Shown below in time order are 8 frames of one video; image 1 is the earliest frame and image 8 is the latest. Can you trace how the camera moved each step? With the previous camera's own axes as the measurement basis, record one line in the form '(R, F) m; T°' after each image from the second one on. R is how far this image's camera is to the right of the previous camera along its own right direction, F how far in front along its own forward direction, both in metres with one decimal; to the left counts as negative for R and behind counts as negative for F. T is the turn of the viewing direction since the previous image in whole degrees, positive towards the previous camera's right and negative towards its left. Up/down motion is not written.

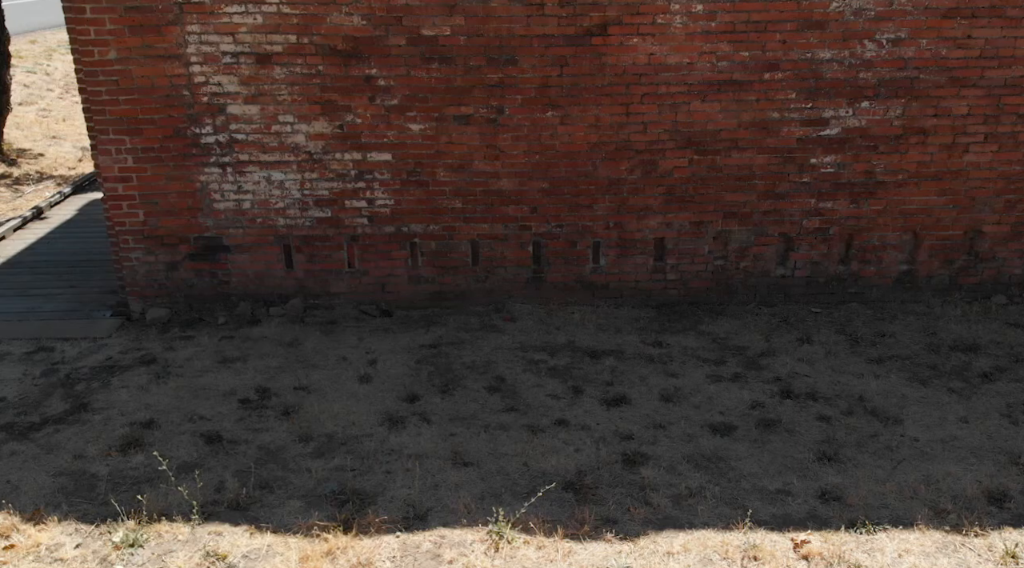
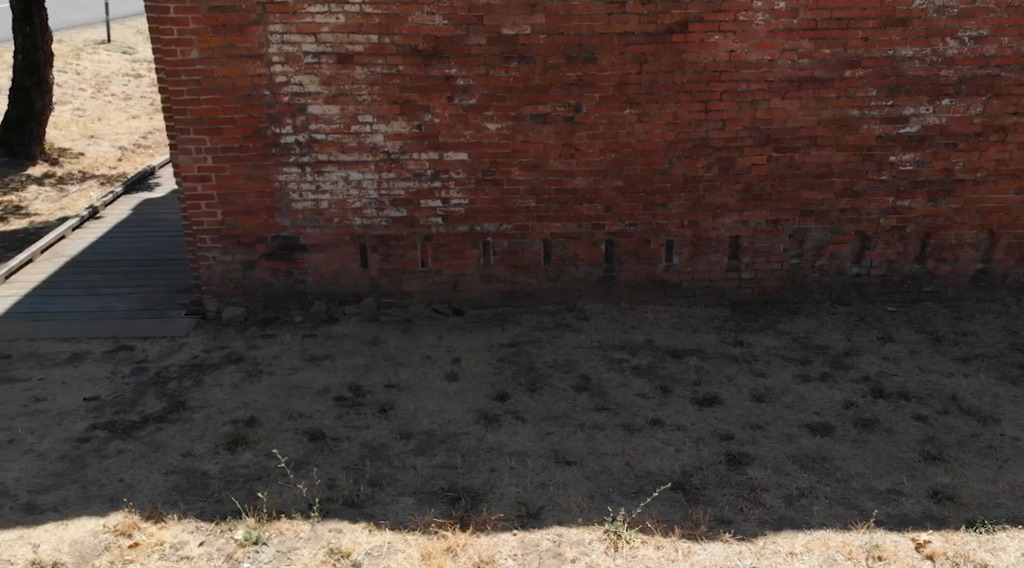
(-0.5, 0.0) m; -1°
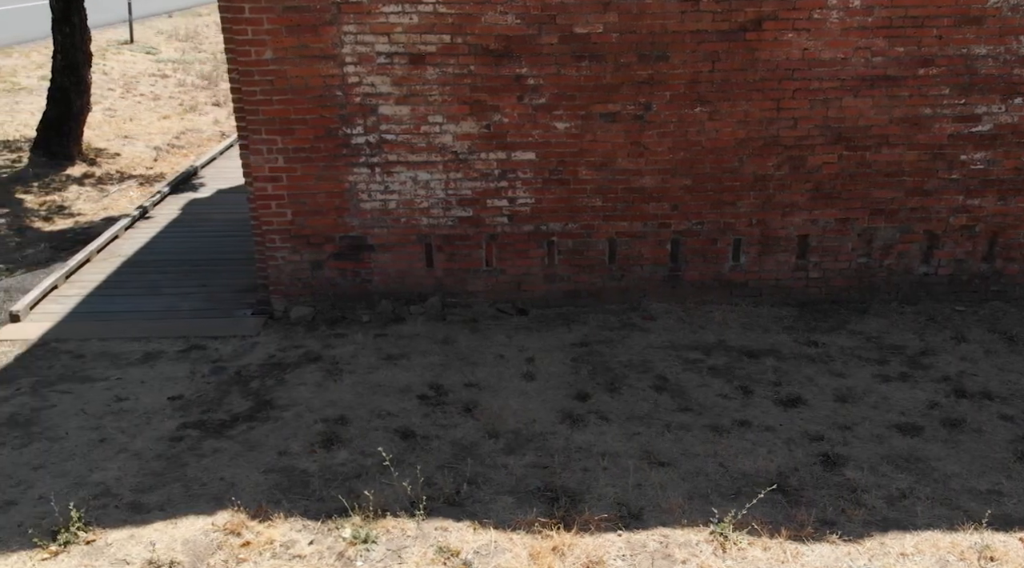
(-0.5, 0.0) m; -1°
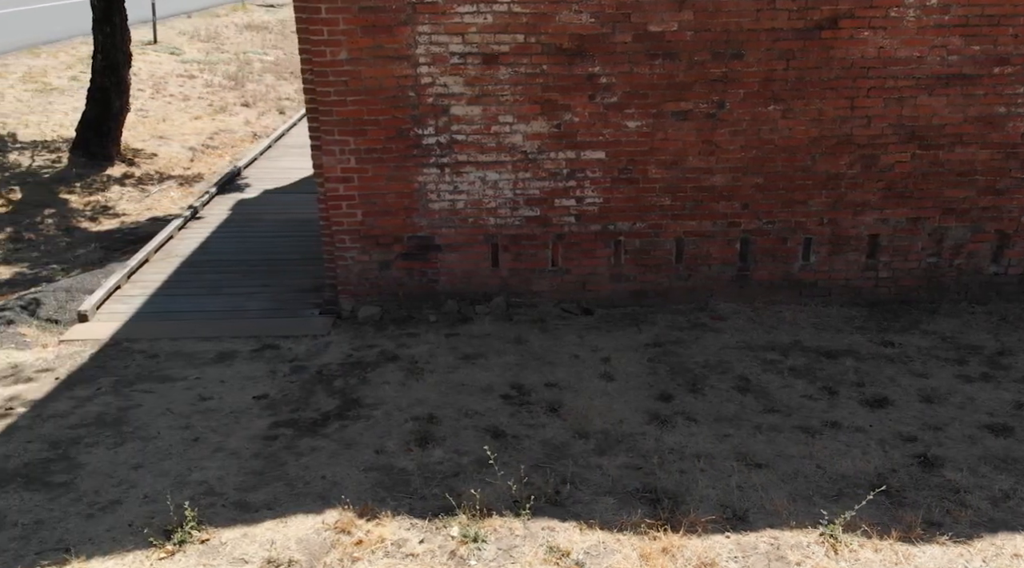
(-0.5, 0.0) m; -1°
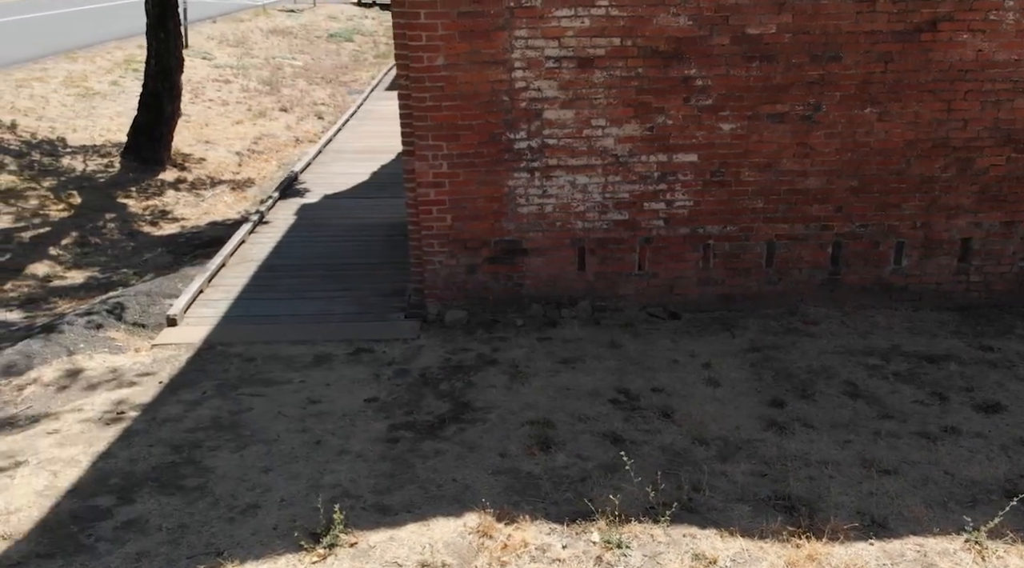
(-0.6, 0.0) m; -1°
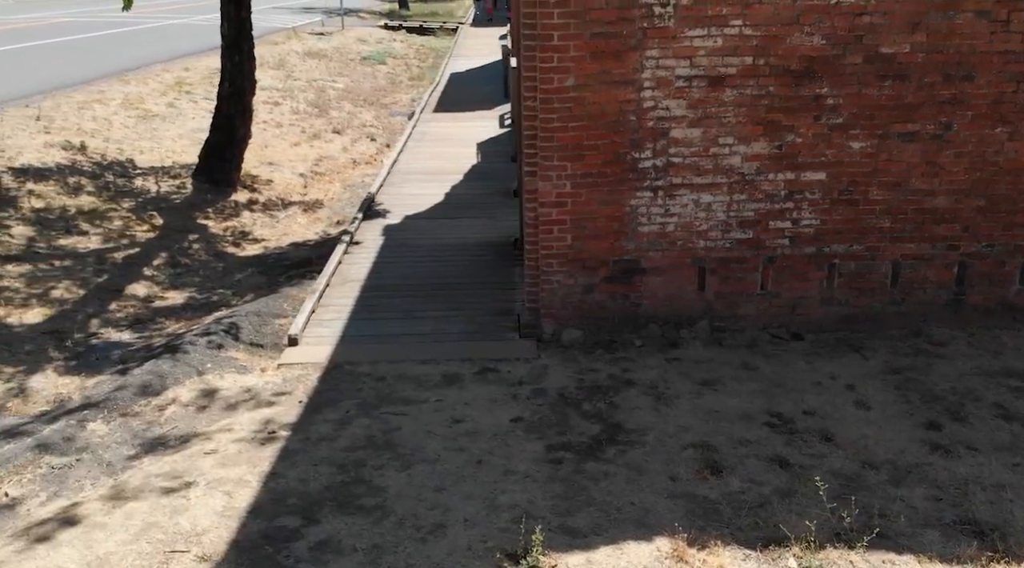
(-0.8, 0.0) m; -1°
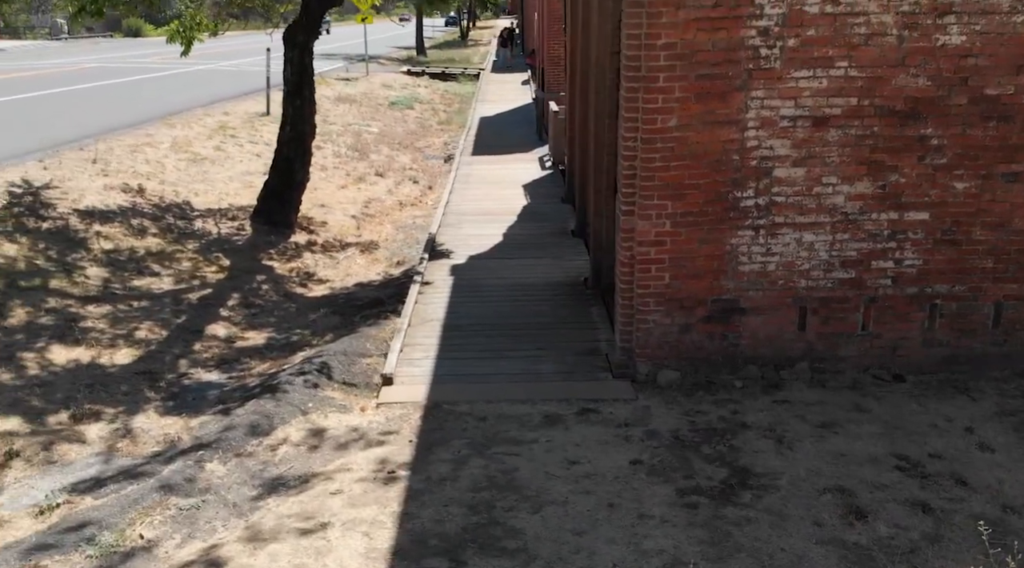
(-0.7, 0.0) m; -1°
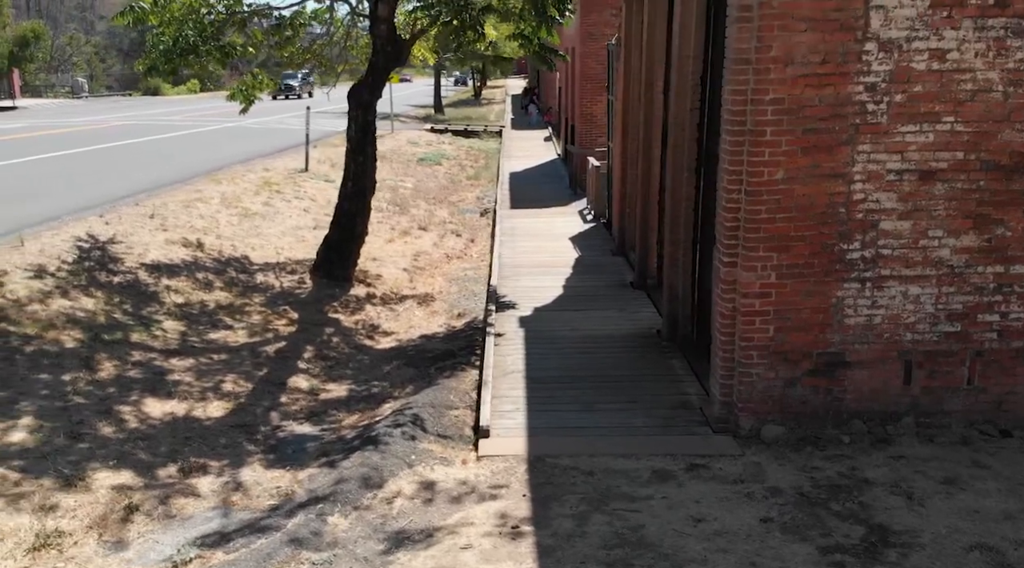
(-0.7, 0.0) m; -1°
